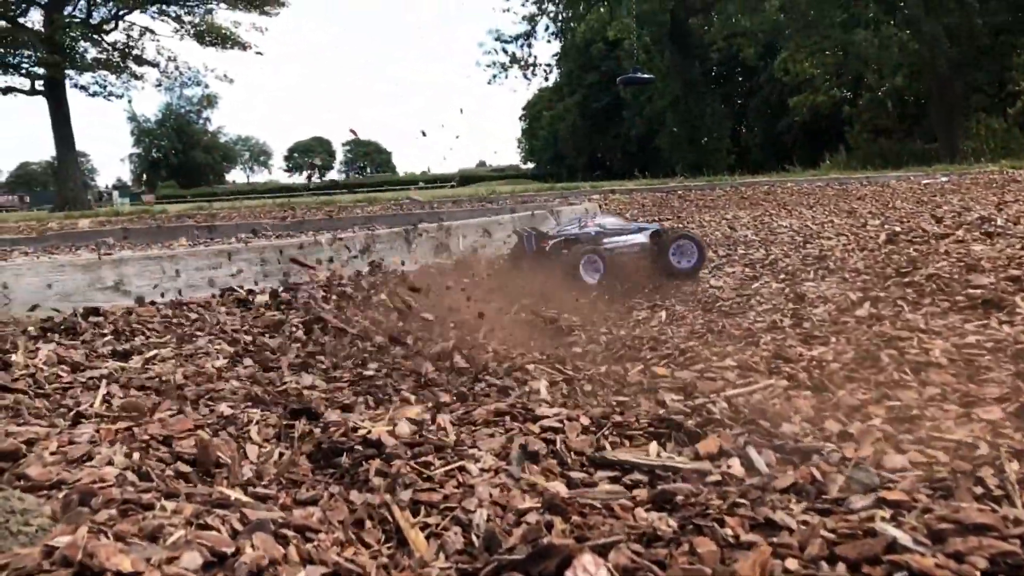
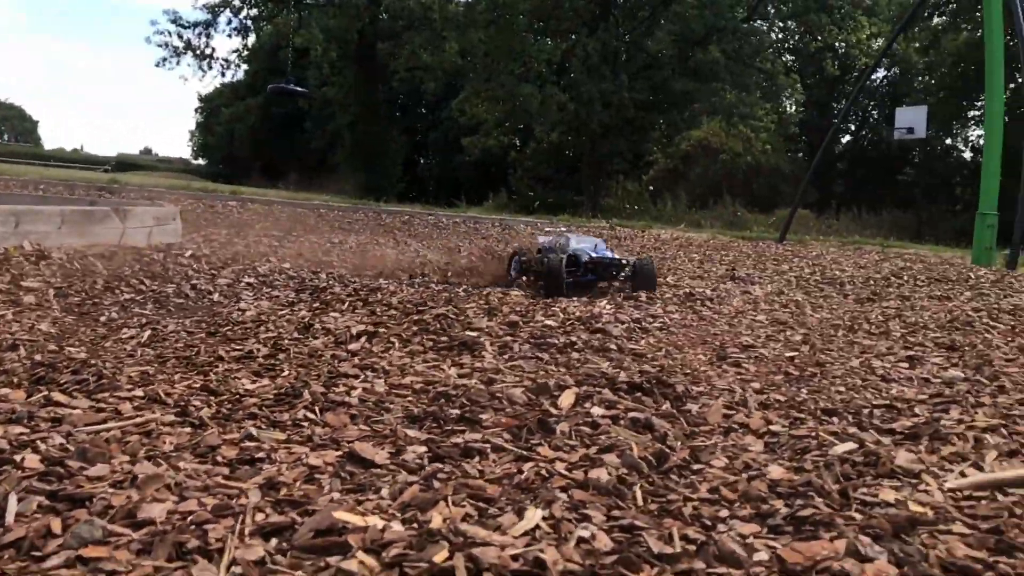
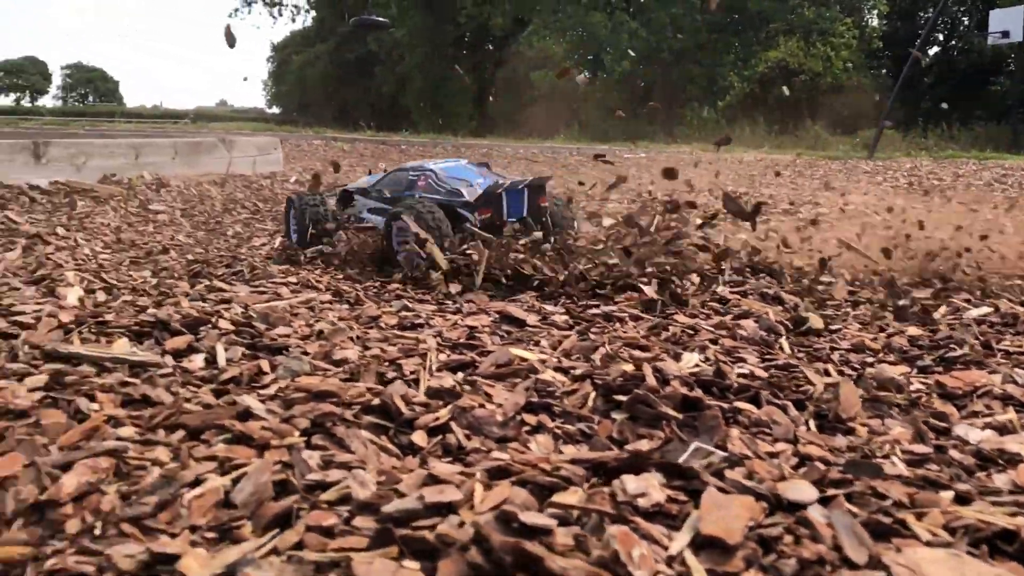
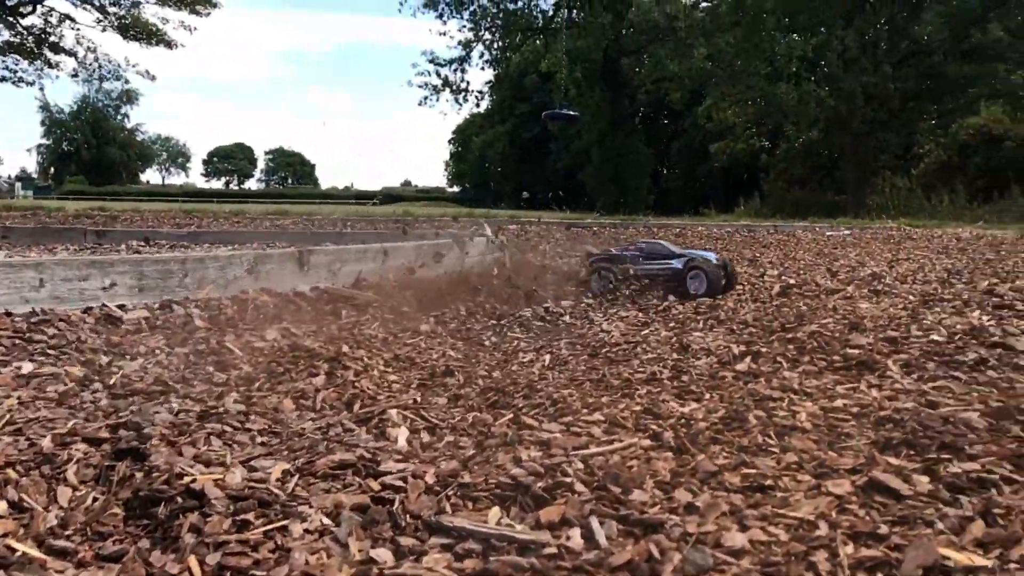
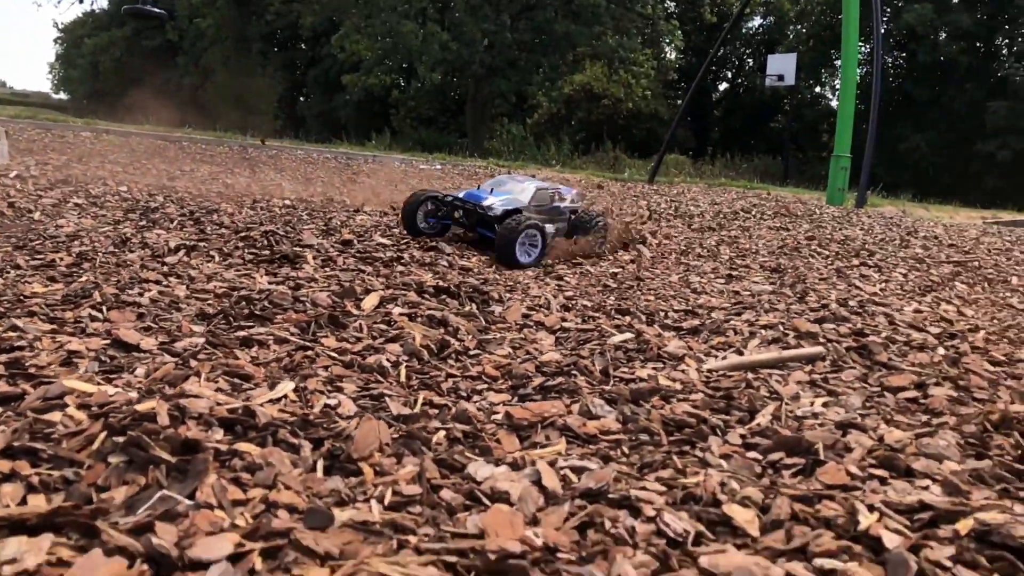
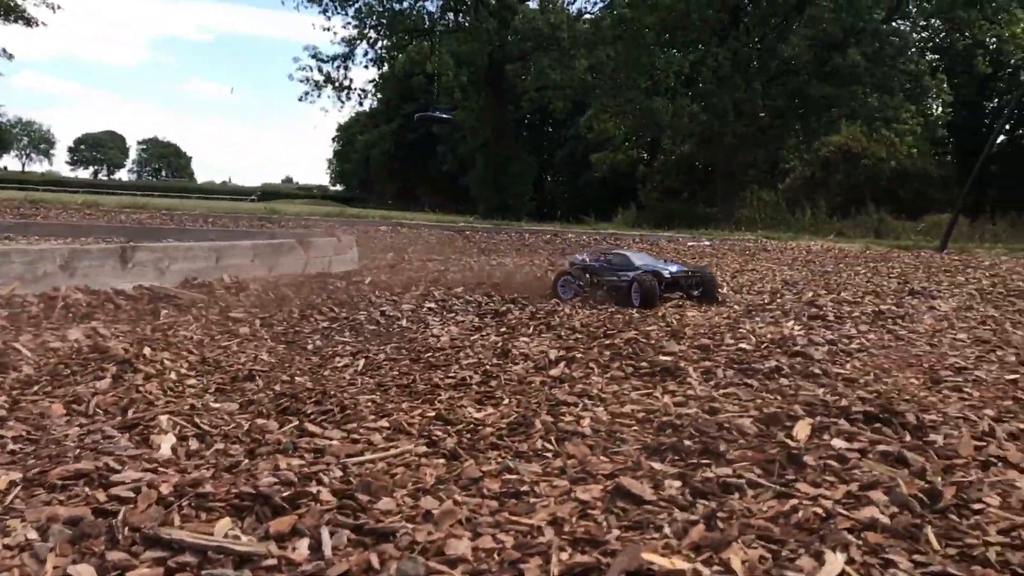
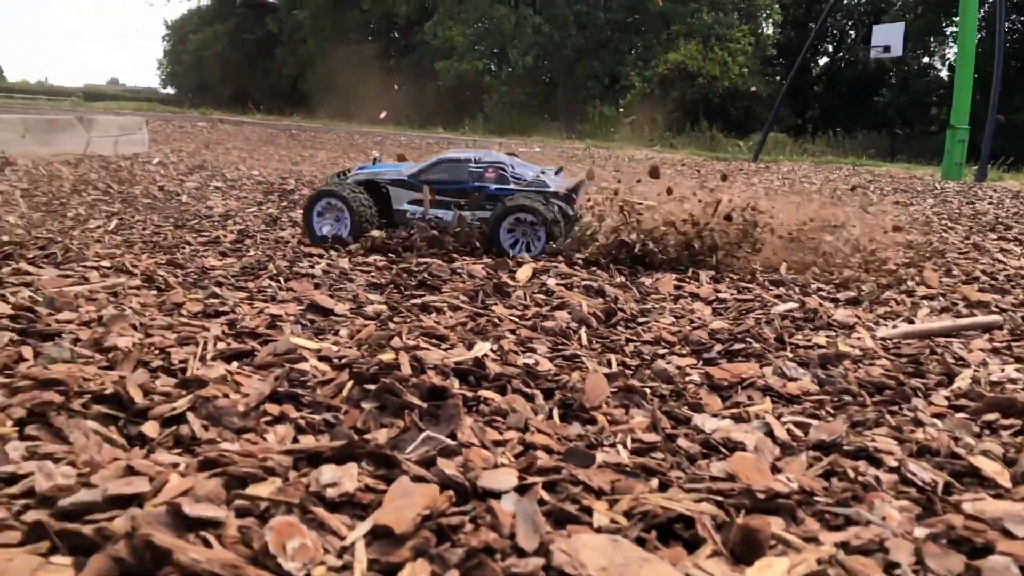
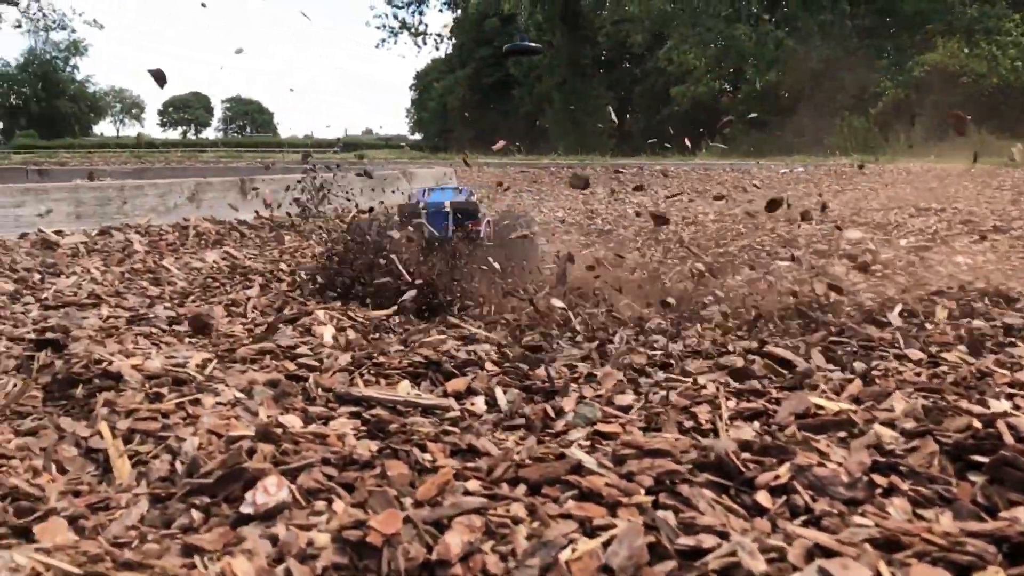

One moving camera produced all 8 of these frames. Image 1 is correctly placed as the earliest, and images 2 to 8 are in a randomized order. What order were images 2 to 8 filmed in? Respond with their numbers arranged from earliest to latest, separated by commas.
4, 6, 2, 5, 7, 3, 8
